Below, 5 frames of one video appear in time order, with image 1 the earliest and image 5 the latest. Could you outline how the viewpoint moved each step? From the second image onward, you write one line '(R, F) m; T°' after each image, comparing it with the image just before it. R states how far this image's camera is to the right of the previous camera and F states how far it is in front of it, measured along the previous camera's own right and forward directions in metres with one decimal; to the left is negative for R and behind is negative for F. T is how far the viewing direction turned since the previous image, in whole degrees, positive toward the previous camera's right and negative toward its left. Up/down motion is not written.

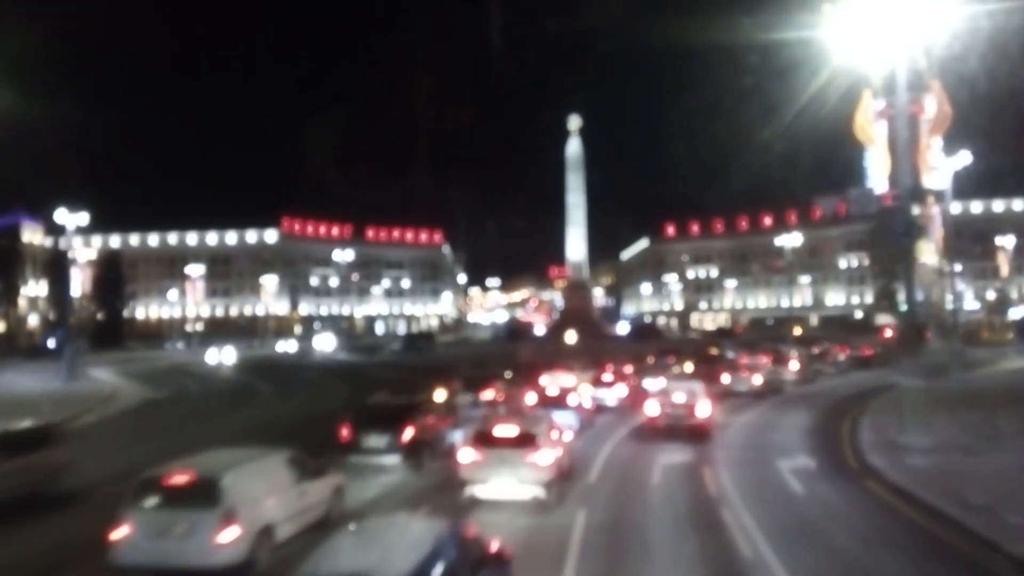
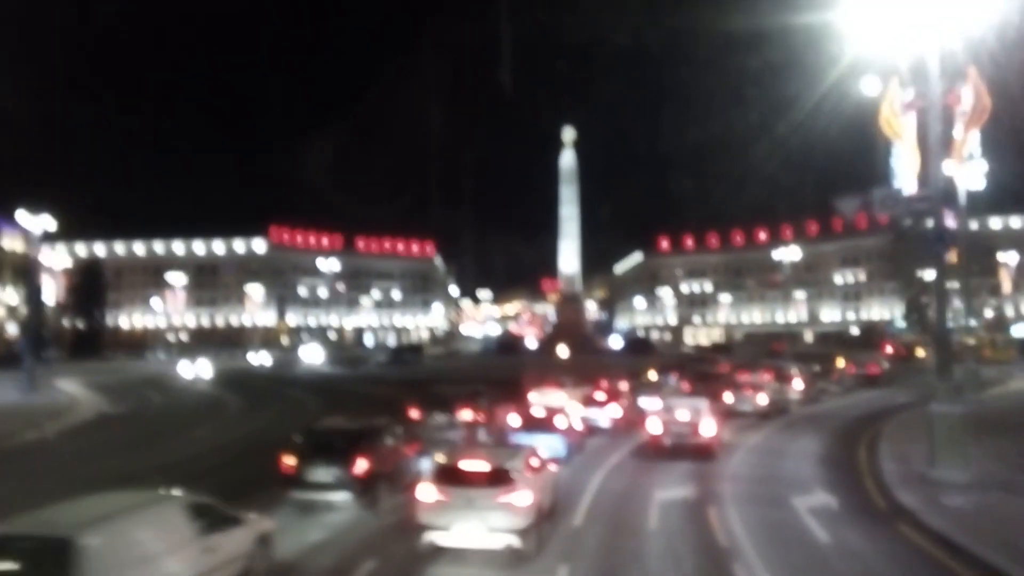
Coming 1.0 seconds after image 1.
(+0.3, +3.4) m; 0°
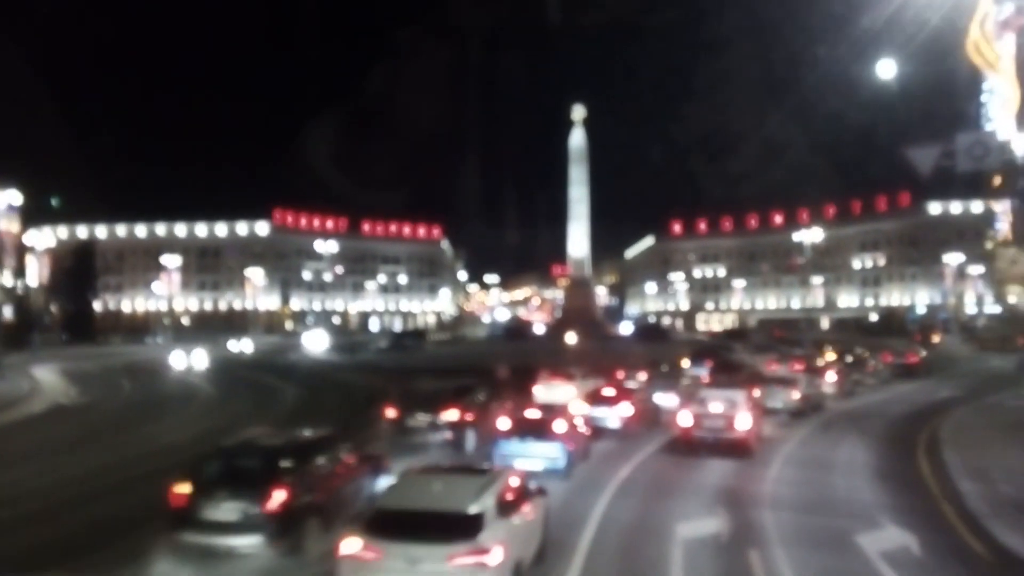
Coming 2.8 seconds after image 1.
(+0.4, +5.2) m; -1°
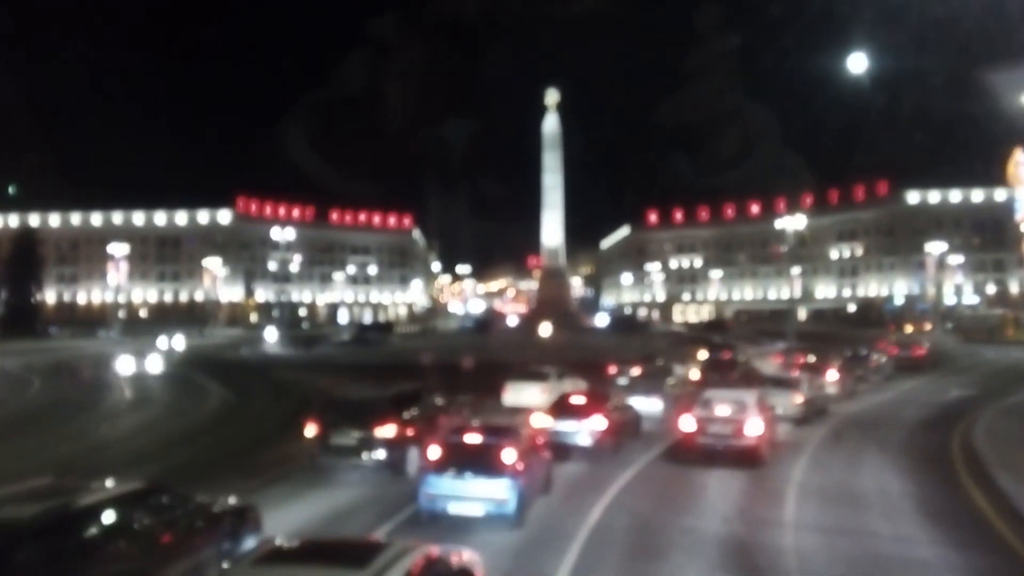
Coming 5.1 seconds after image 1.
(+0.6, +5.7) m; +1°
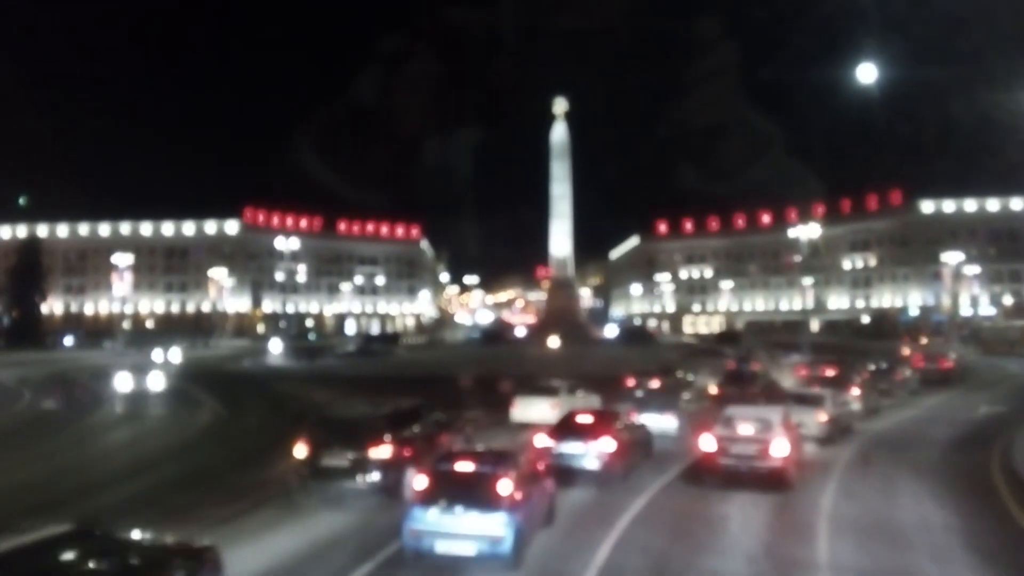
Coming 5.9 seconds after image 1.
(+0.1, +2.0) m; 0°
